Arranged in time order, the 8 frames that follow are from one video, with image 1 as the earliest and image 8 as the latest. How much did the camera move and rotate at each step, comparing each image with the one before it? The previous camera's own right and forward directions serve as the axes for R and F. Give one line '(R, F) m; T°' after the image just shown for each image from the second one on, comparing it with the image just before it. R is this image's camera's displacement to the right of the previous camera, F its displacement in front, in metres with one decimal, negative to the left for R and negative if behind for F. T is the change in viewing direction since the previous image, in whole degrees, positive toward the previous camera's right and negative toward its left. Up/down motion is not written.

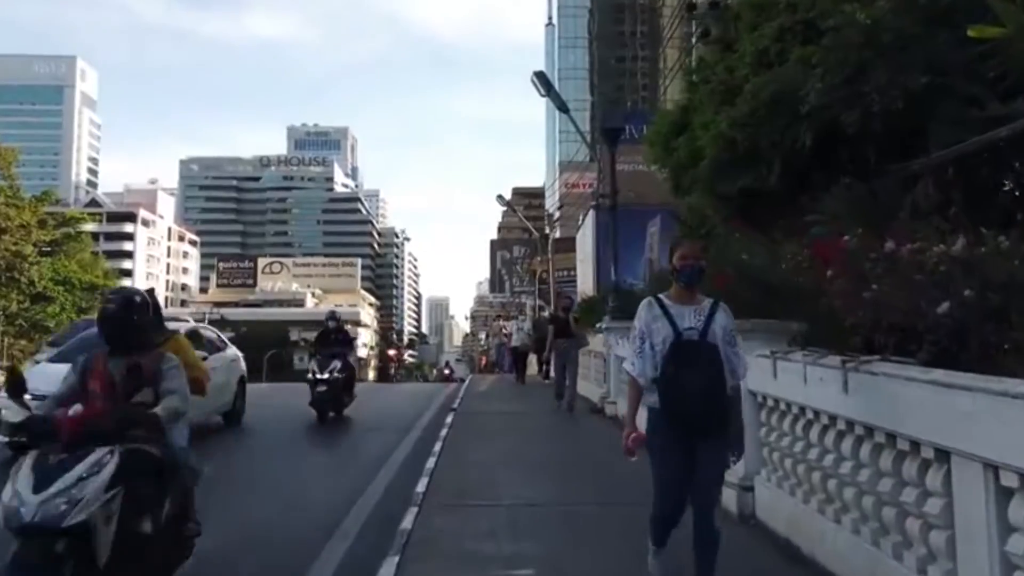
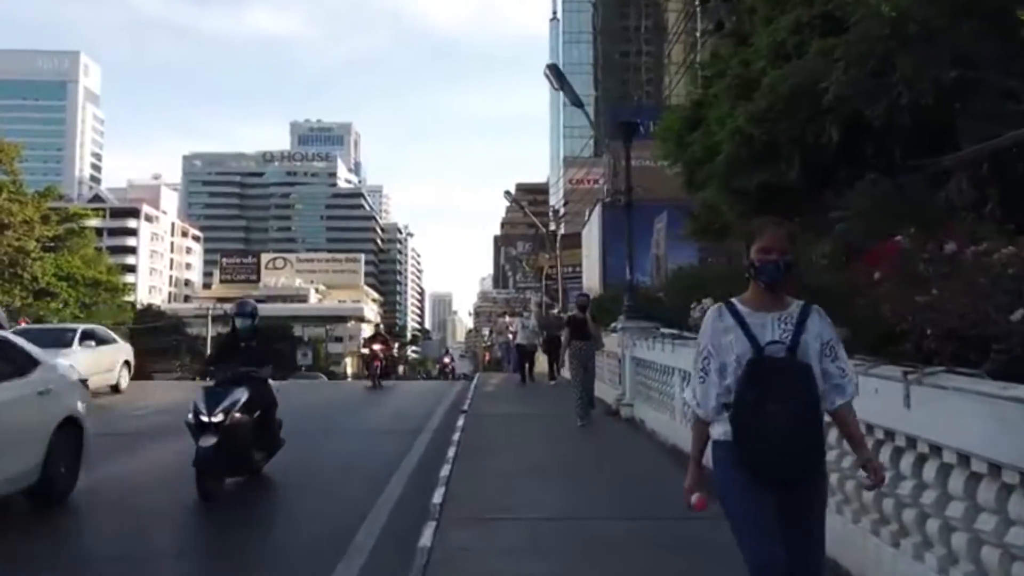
(-0.1, +0.3) m; 0°
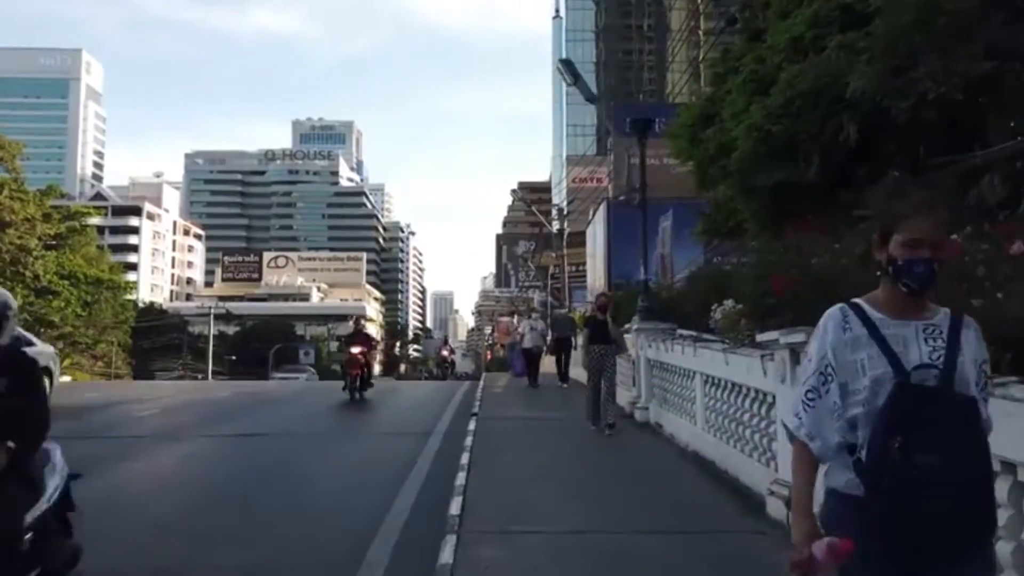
(-0.1, +0.3) m; 0°
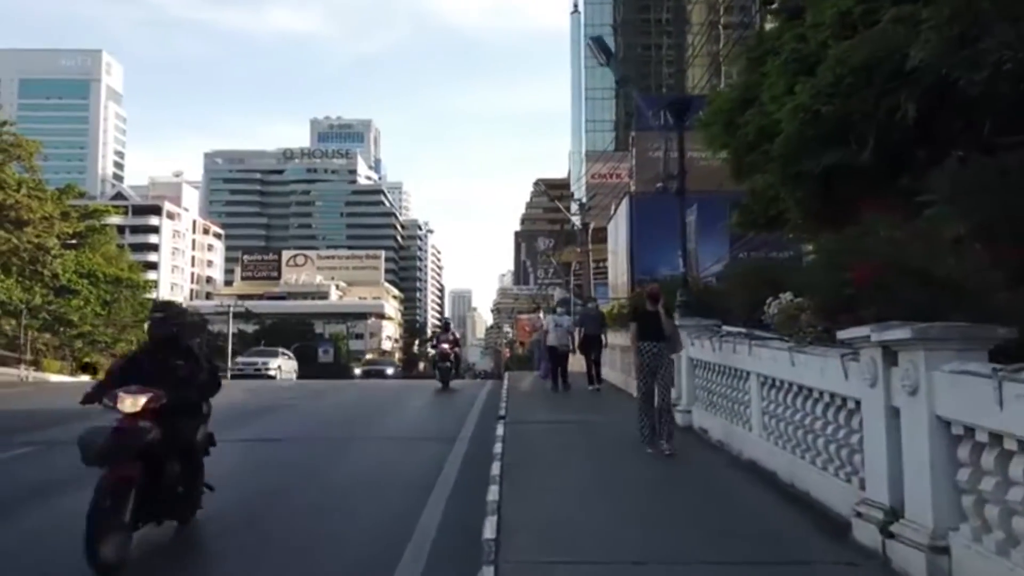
(-0.1, +0.9) m; -1°
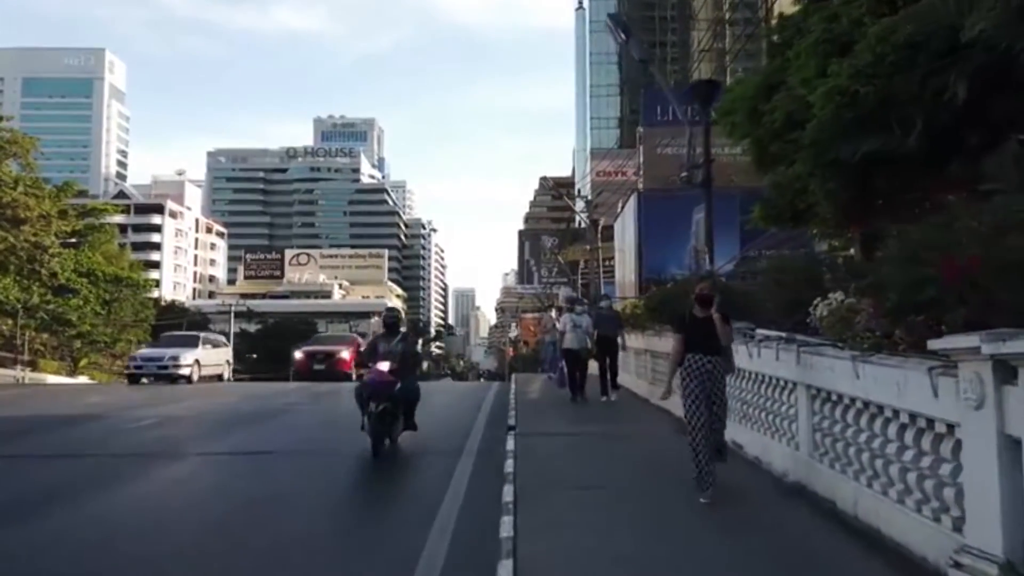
(-0.1, +1.0) m; 0°
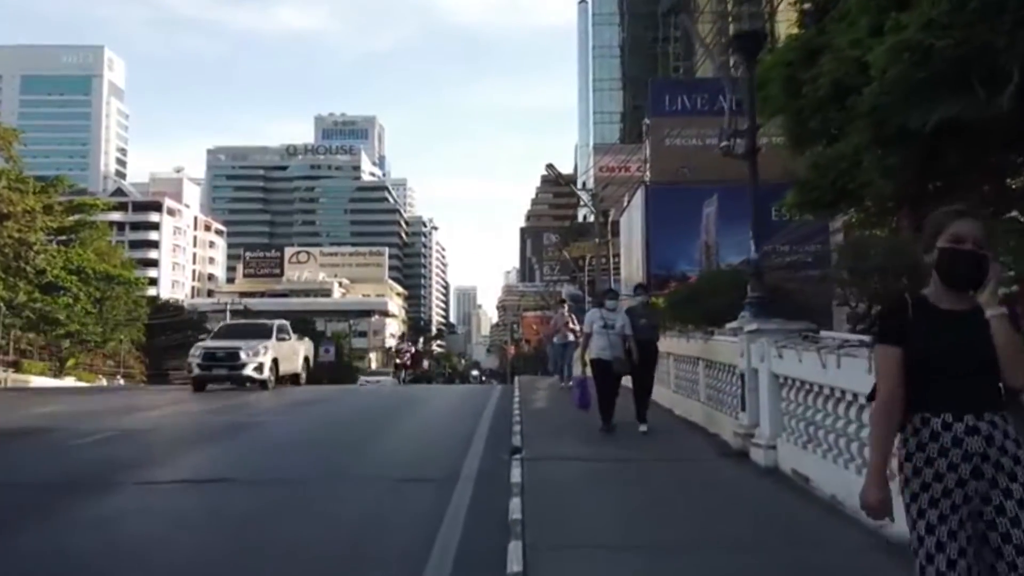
(0.0, +1.9) m; 0°
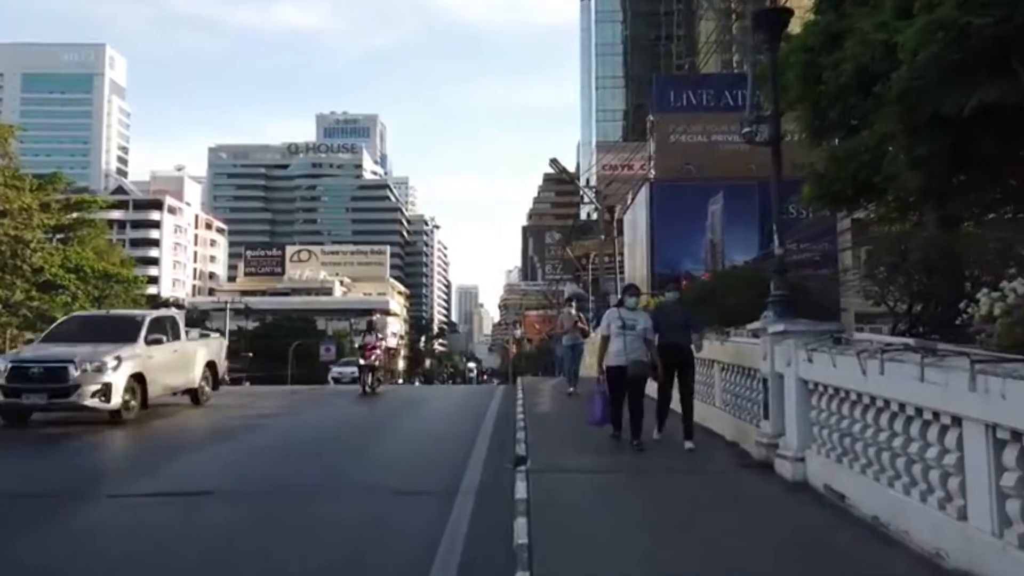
(0.0, +0.7) m; 0°
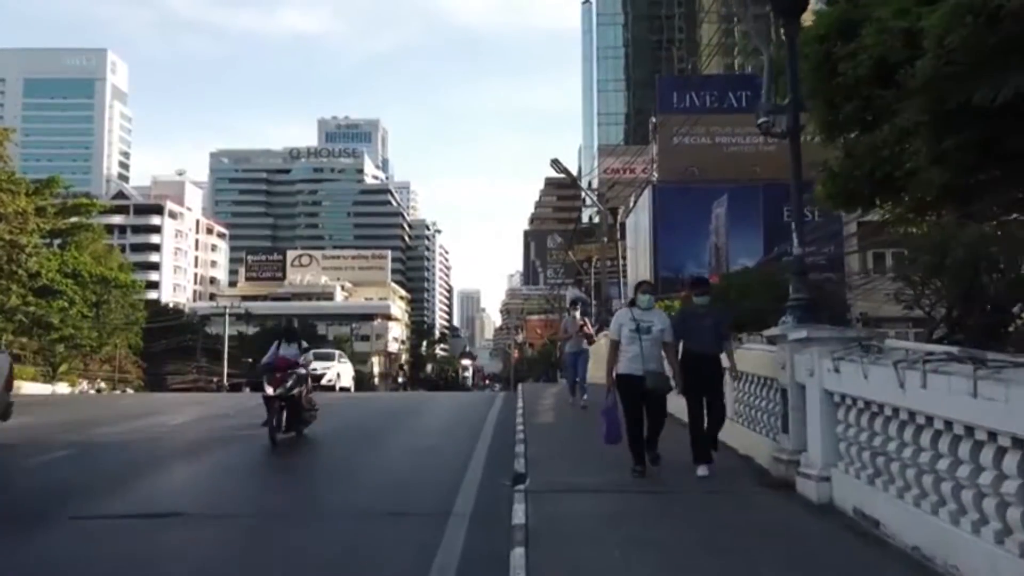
(0.0, +0.6) m; 0°
